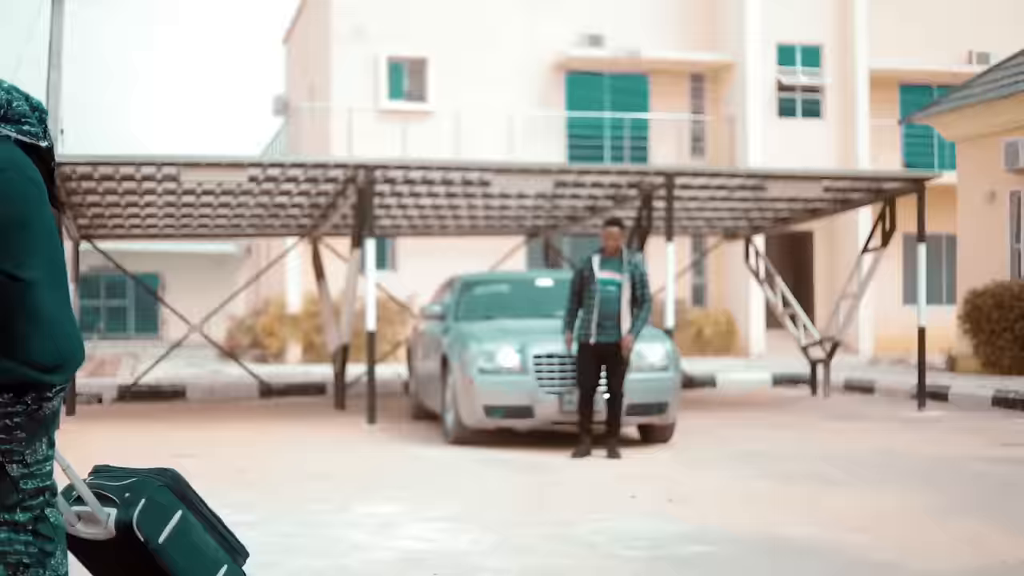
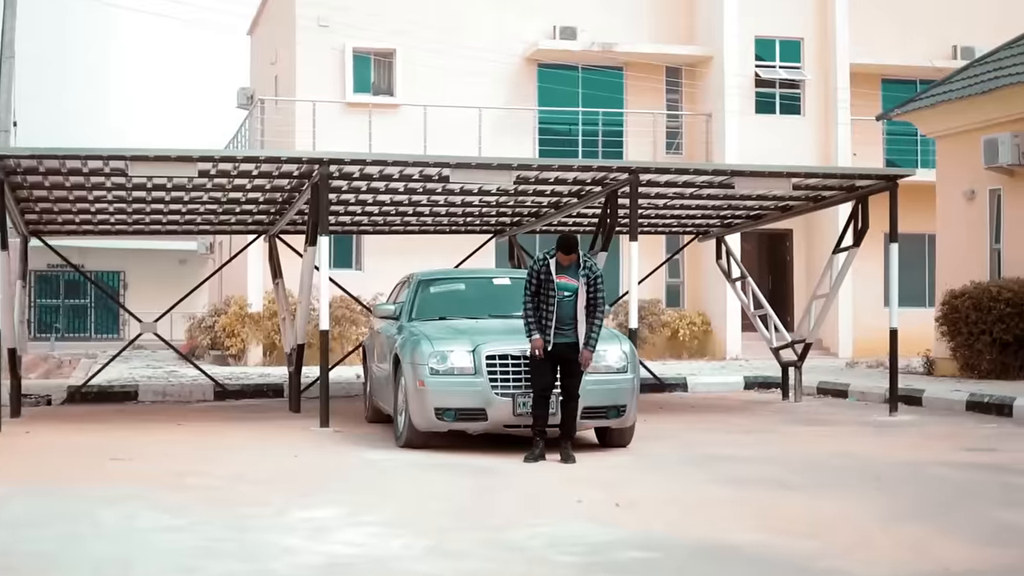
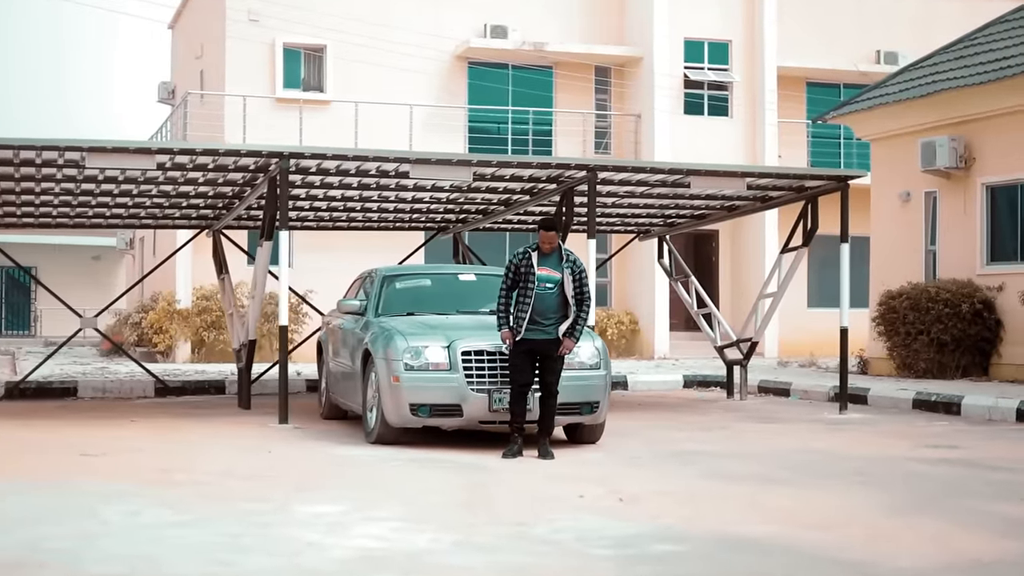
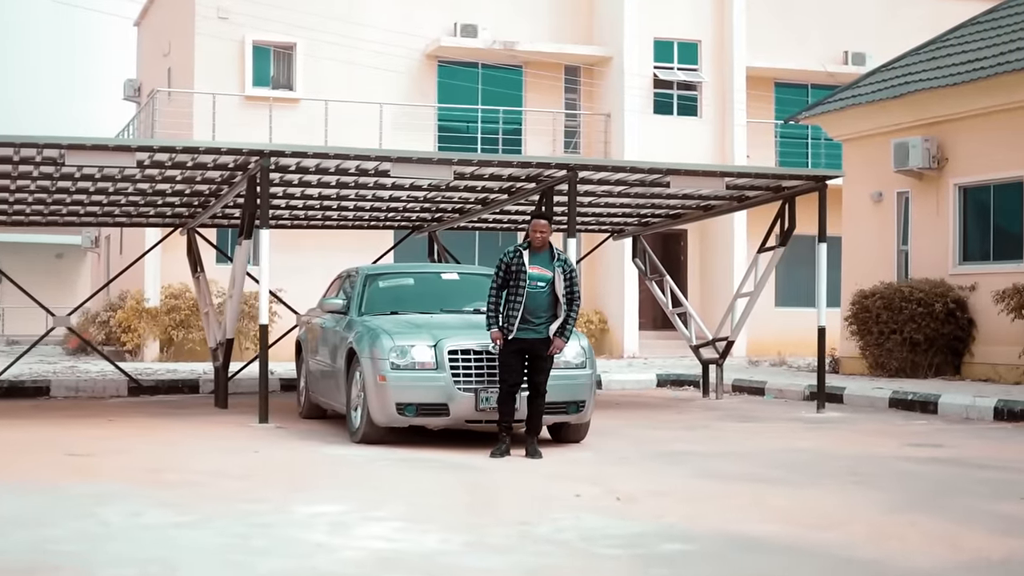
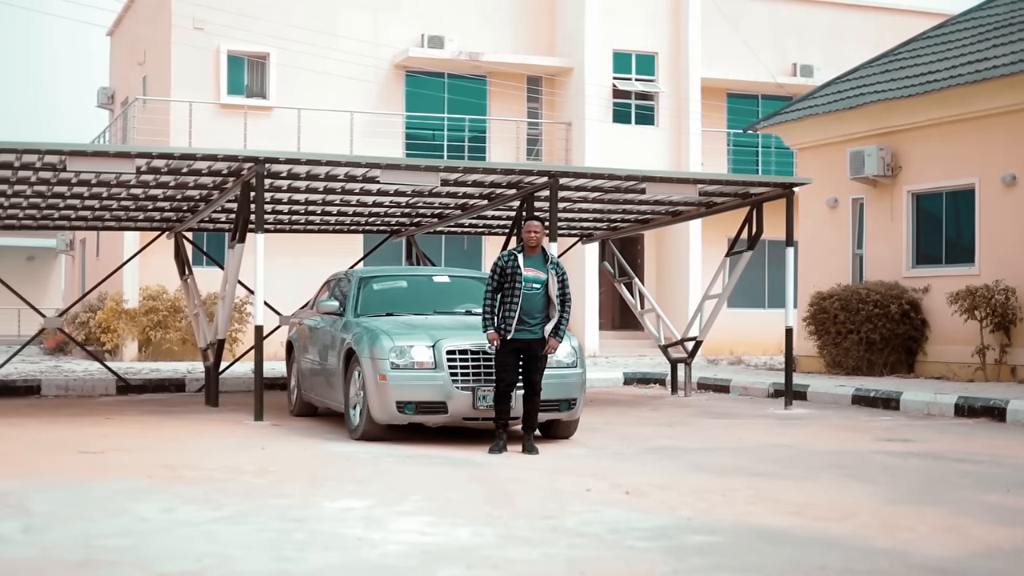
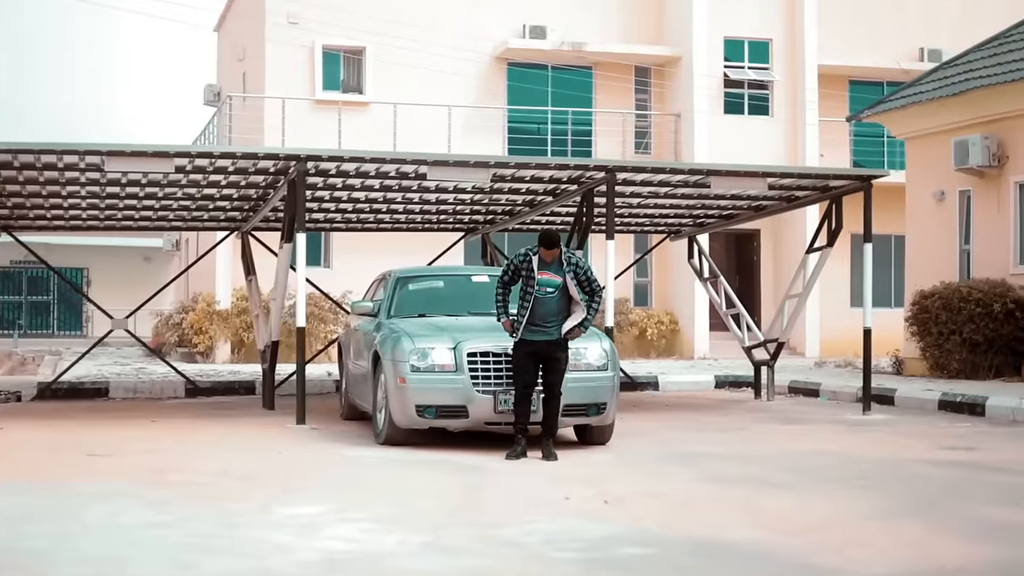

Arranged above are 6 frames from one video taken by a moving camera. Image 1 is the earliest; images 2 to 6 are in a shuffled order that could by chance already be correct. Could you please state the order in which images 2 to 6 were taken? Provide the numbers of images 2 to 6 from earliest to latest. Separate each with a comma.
2, 6, 3, 4, 5
